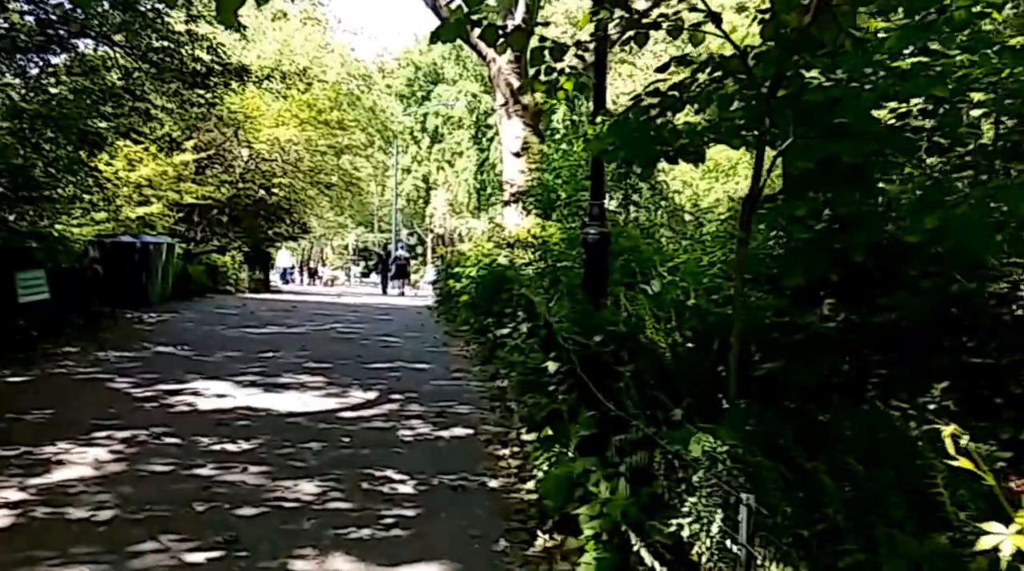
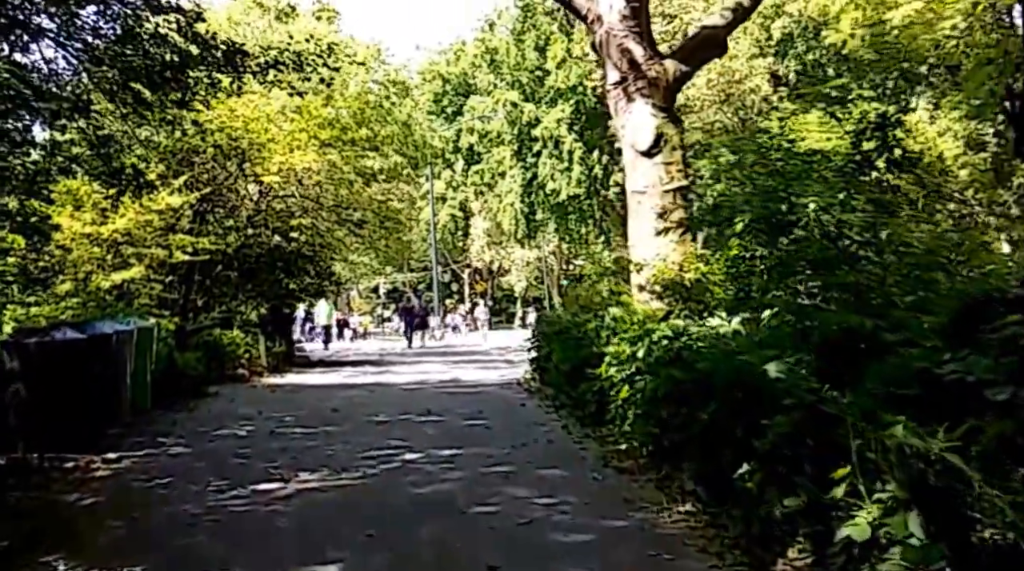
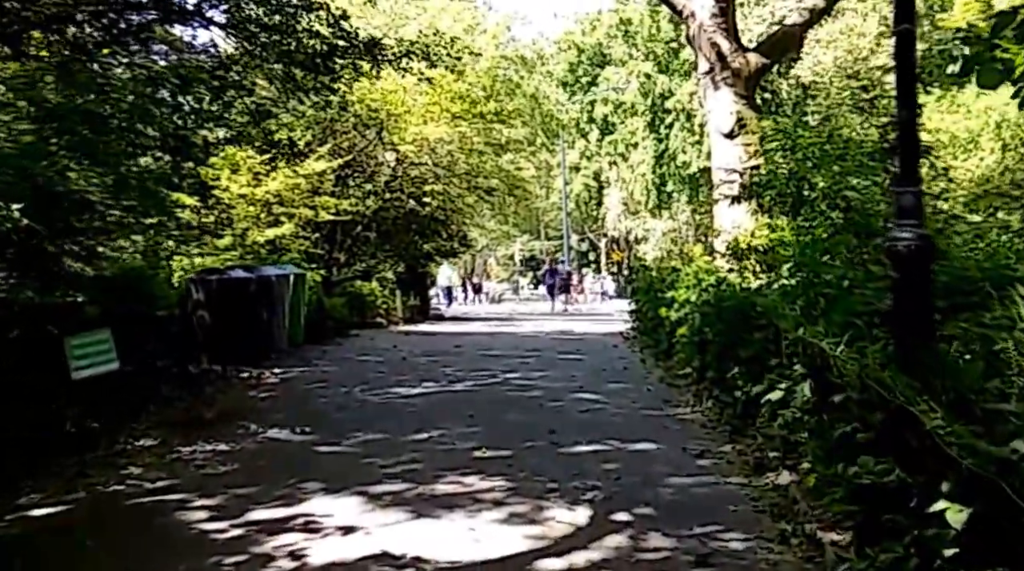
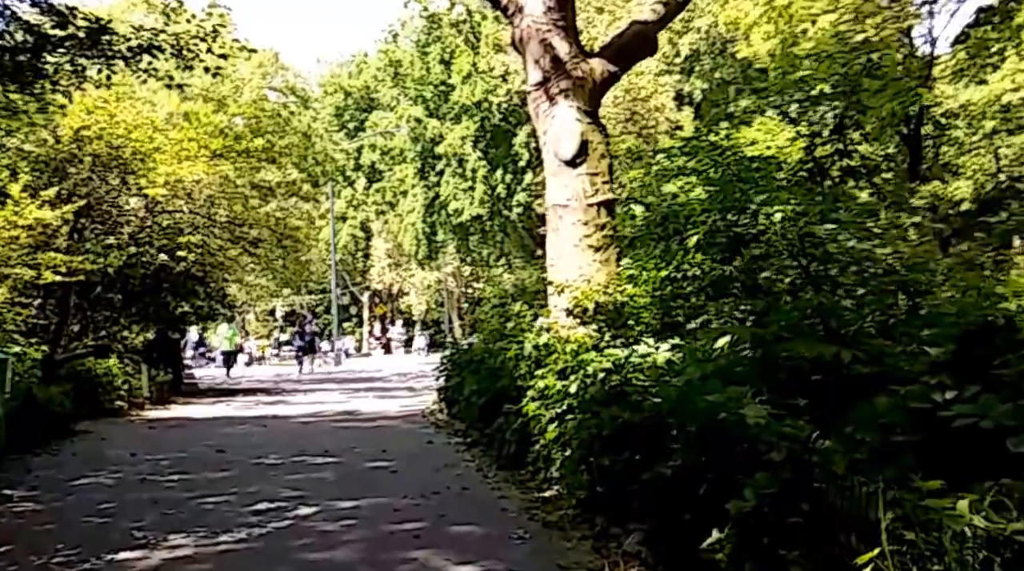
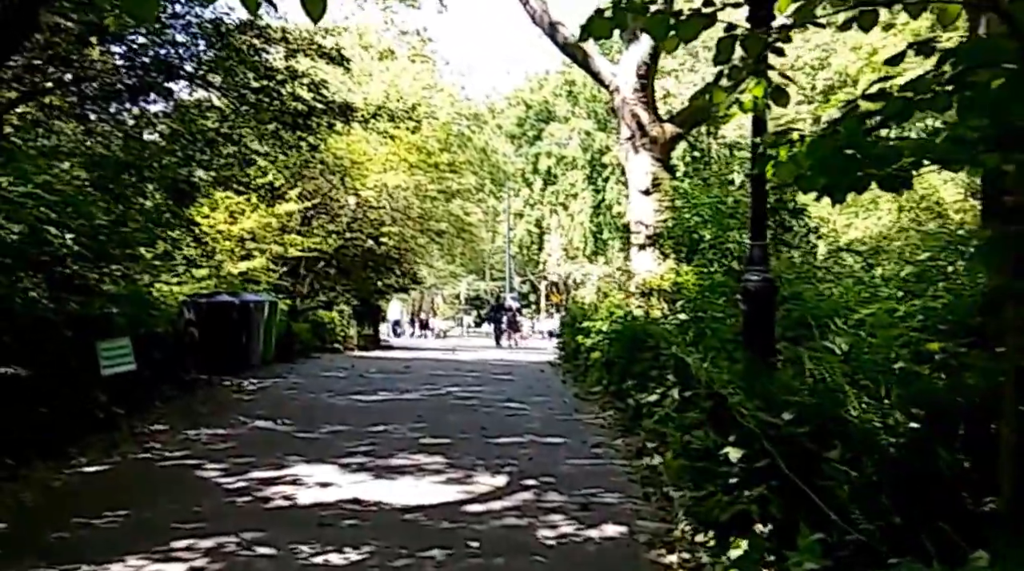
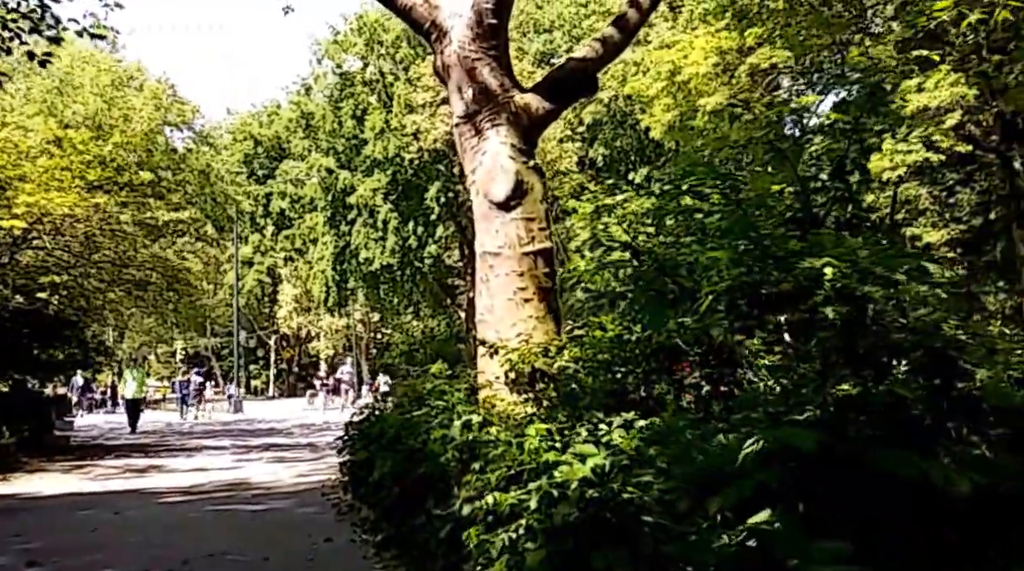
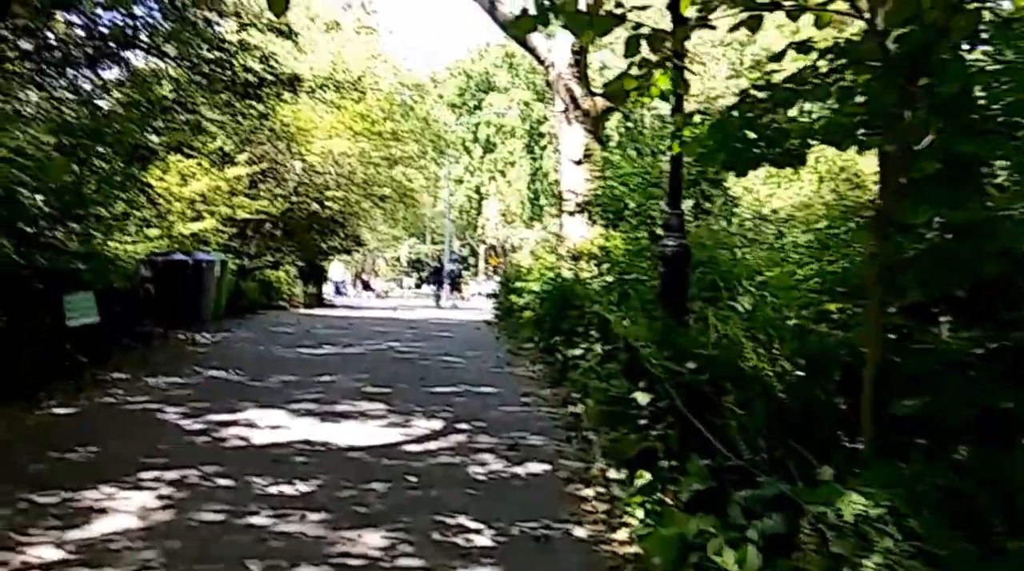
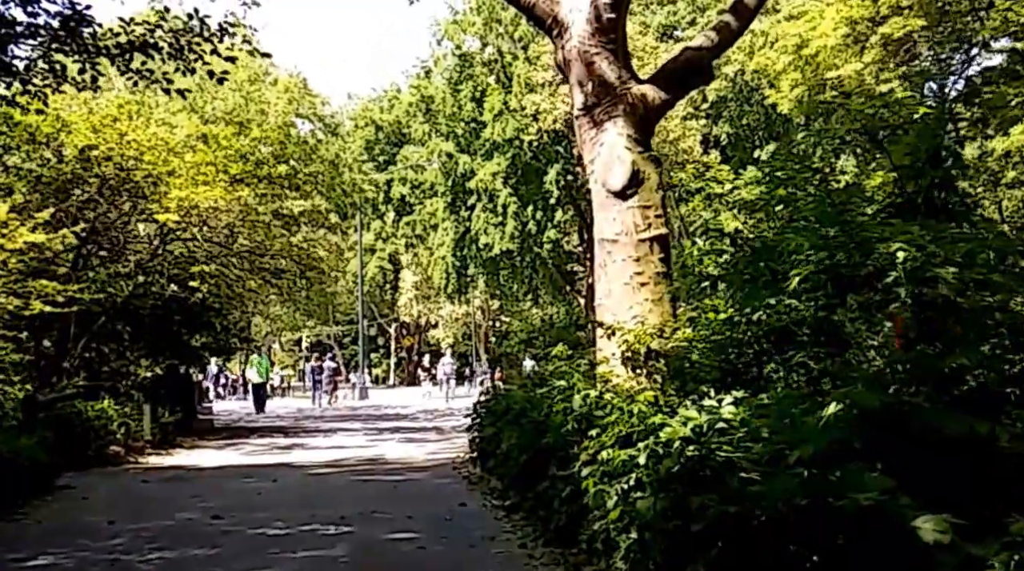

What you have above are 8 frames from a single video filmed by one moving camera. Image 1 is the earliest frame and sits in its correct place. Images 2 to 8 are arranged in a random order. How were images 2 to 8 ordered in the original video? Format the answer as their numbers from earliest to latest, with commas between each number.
7, 5, 3, 2, 4, 8, 6
